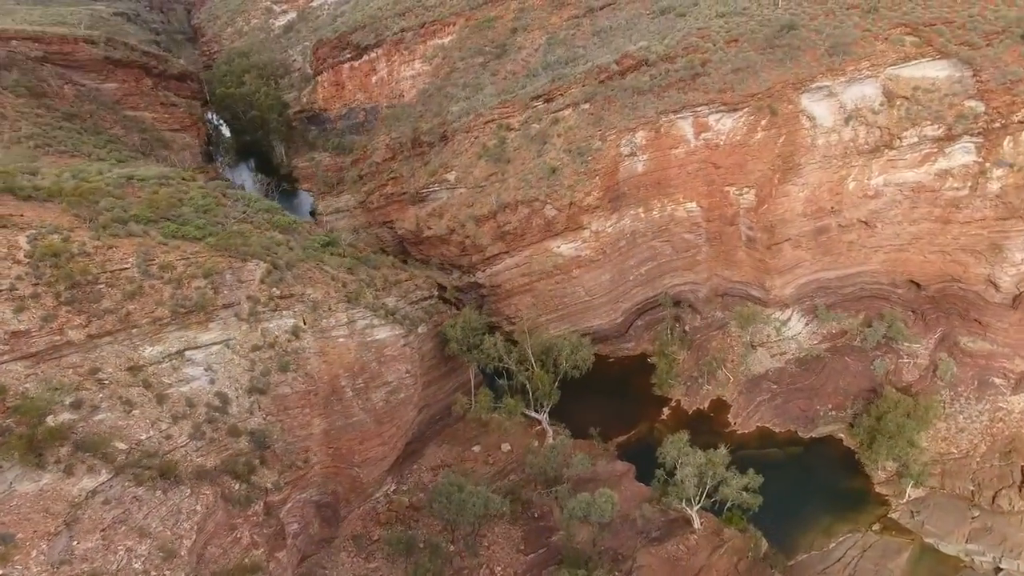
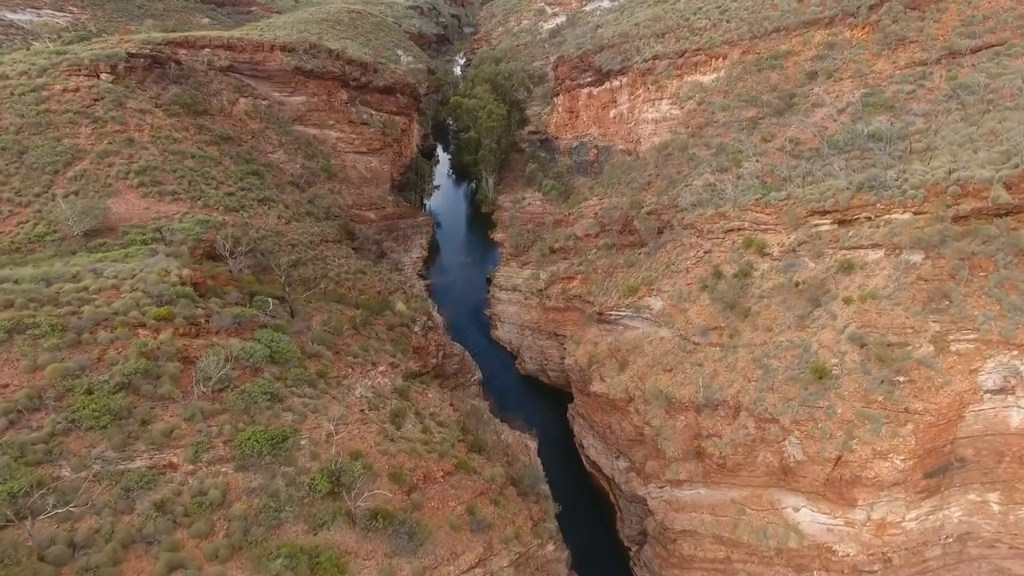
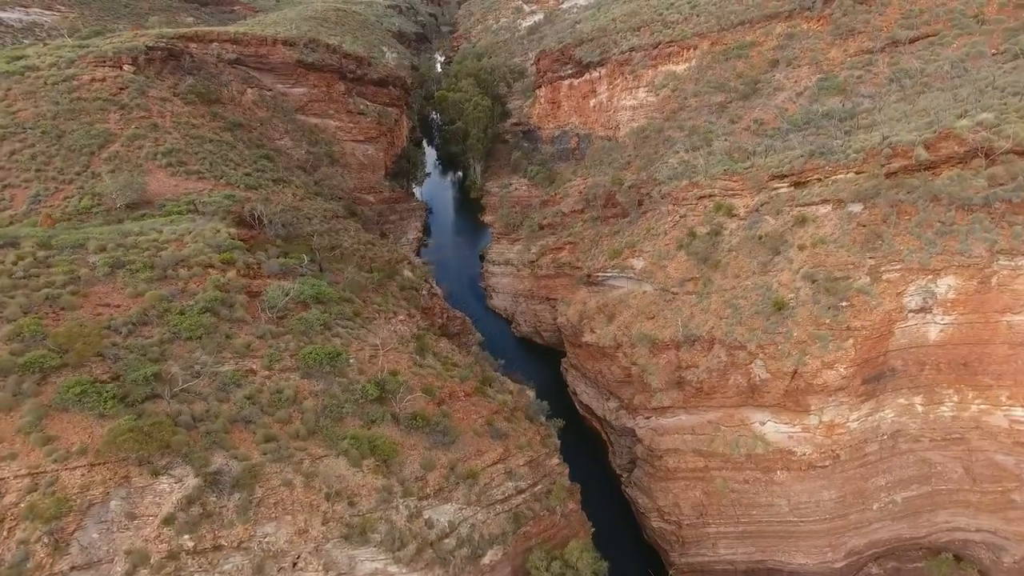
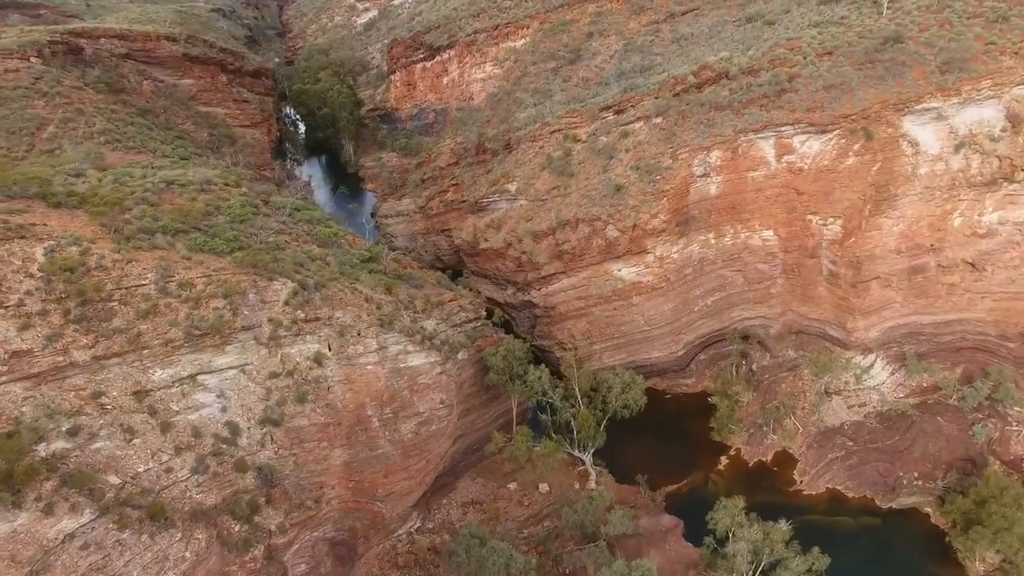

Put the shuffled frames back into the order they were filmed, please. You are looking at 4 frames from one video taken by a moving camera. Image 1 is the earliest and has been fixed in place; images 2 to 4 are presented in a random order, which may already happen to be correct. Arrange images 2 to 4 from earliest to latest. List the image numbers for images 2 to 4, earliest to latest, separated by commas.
4, 3, 2
